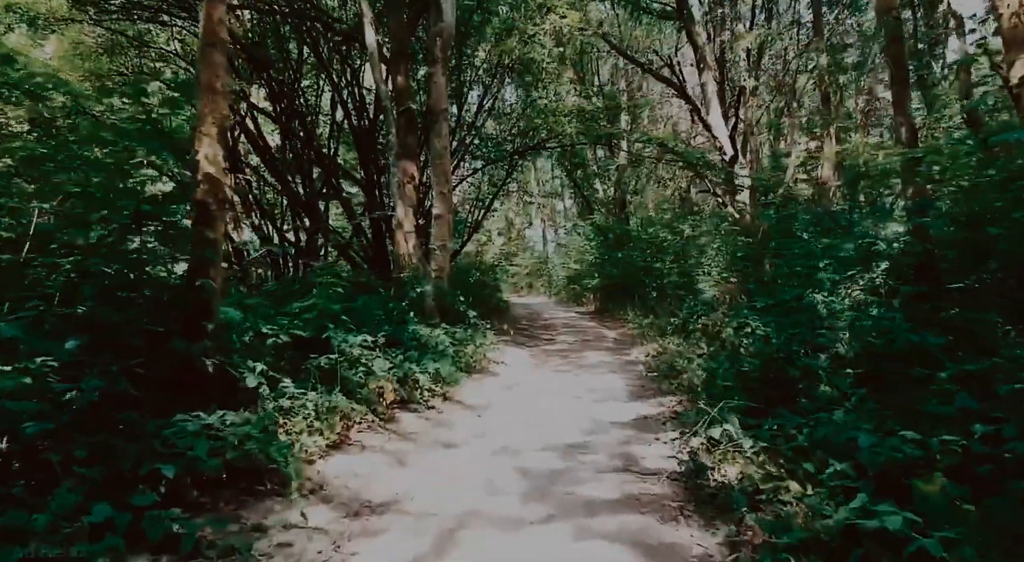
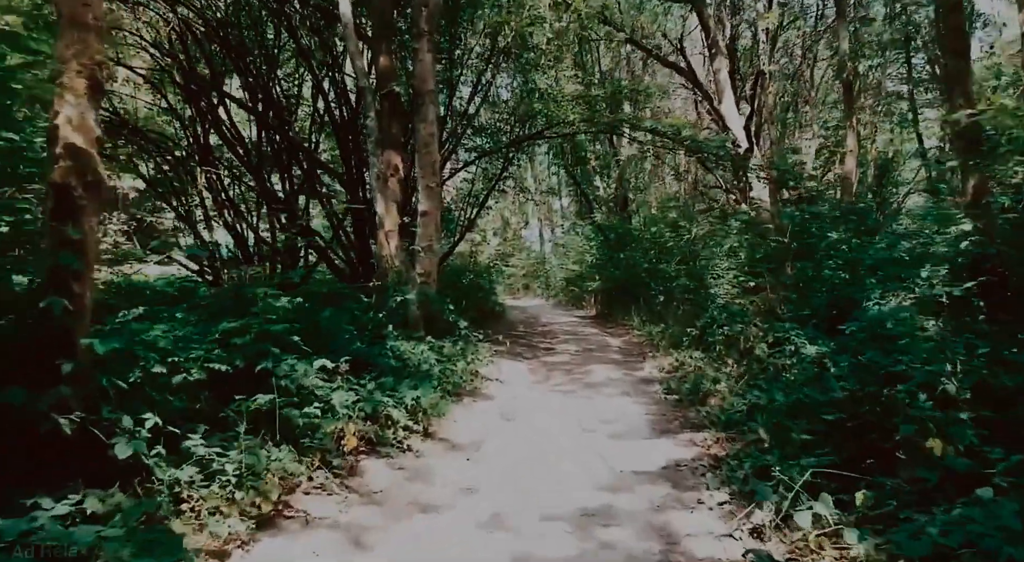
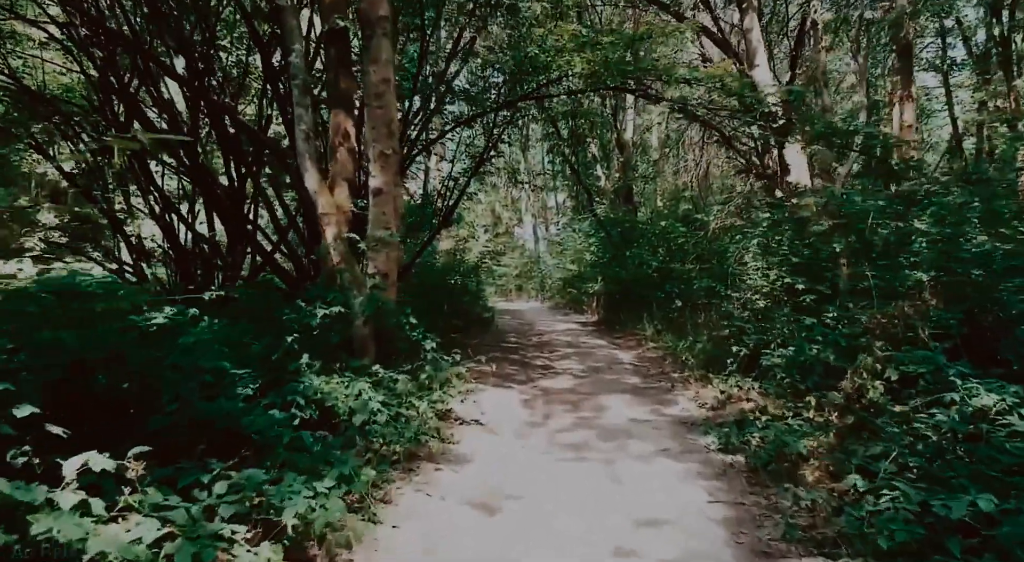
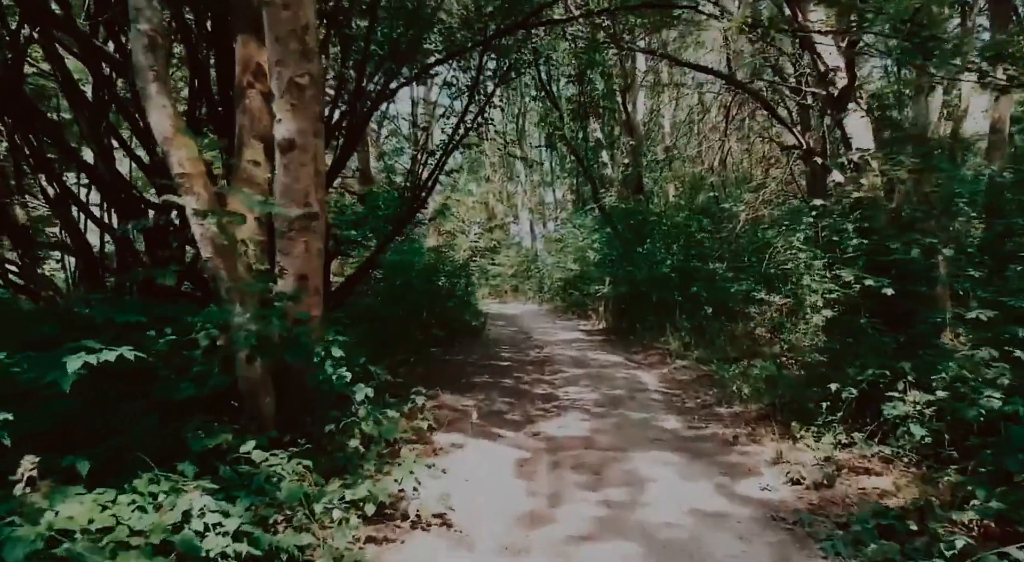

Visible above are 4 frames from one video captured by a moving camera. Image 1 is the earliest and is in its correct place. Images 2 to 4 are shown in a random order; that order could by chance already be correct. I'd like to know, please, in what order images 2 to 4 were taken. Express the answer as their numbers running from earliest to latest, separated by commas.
2, 3, 4
